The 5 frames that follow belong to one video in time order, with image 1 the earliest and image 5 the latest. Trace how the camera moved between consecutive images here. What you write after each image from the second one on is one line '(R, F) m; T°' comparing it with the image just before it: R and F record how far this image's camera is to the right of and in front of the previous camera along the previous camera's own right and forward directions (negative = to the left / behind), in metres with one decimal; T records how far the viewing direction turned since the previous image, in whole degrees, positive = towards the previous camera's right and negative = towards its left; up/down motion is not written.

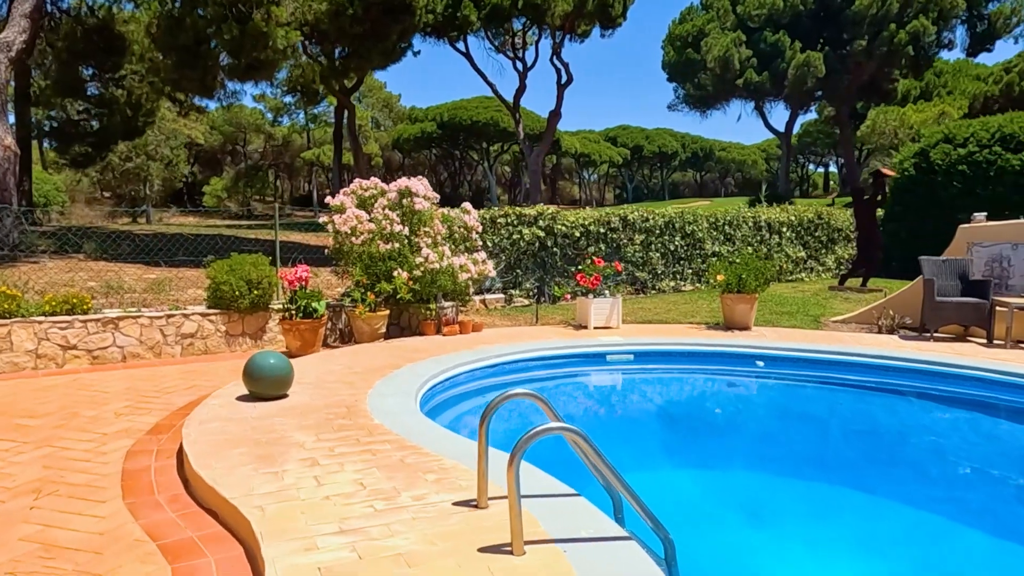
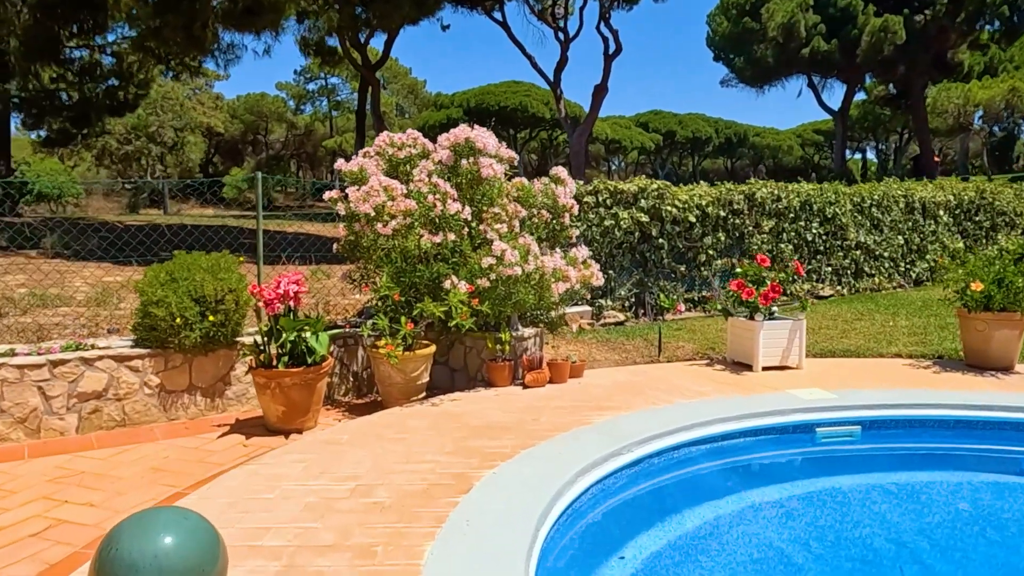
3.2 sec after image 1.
(-0.7, +3.6) m; -2°
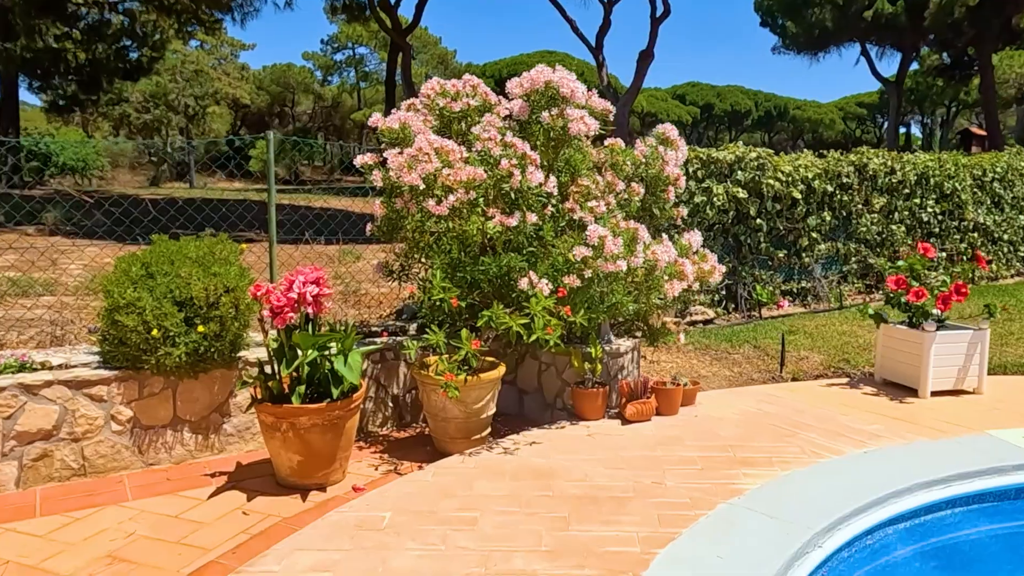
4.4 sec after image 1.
(-0.4, +1.4) m; -2°
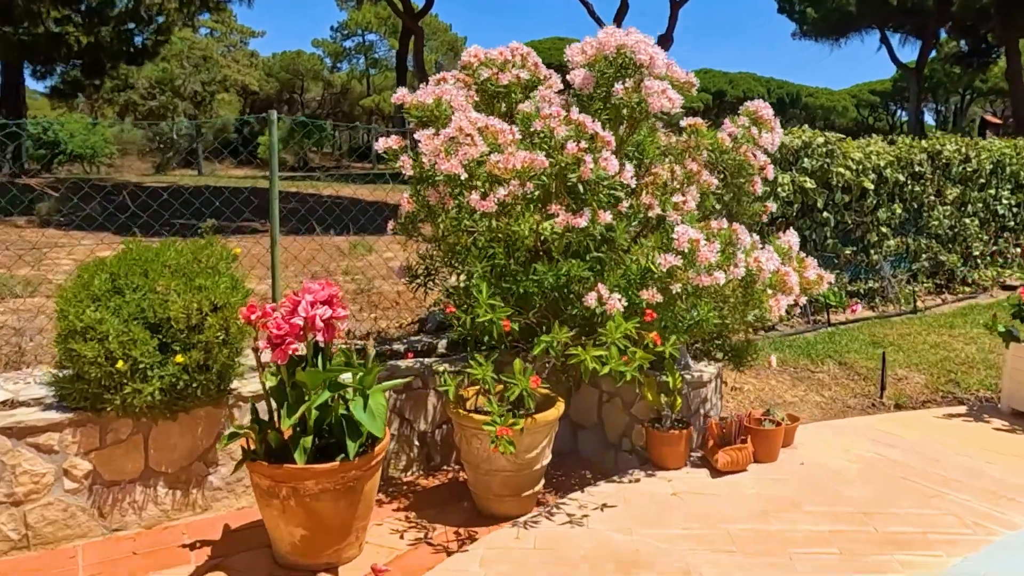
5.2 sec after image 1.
(-0.2, +0.8) m; -1°
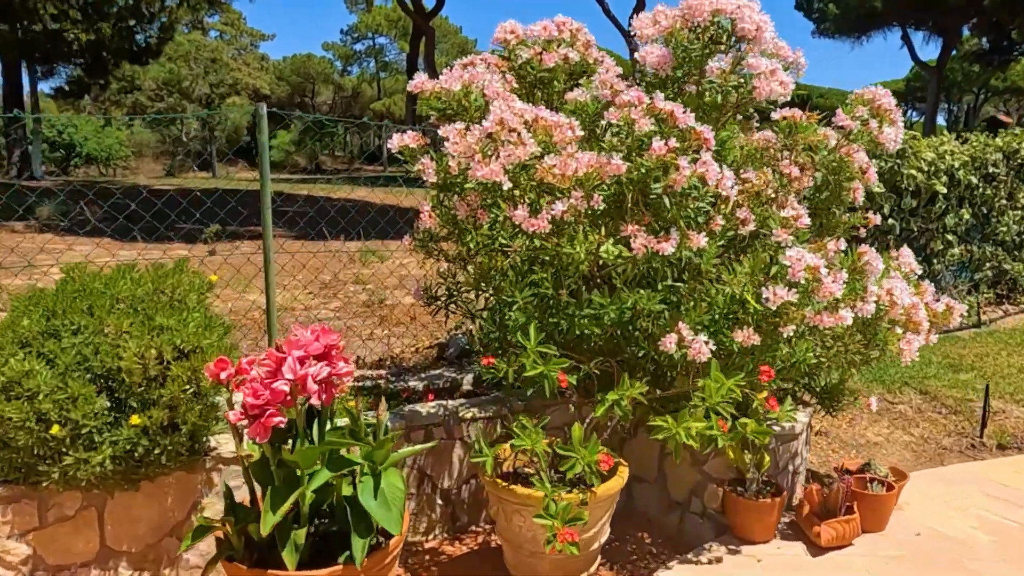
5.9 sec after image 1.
(-0.1, +0.6) m; -1°
